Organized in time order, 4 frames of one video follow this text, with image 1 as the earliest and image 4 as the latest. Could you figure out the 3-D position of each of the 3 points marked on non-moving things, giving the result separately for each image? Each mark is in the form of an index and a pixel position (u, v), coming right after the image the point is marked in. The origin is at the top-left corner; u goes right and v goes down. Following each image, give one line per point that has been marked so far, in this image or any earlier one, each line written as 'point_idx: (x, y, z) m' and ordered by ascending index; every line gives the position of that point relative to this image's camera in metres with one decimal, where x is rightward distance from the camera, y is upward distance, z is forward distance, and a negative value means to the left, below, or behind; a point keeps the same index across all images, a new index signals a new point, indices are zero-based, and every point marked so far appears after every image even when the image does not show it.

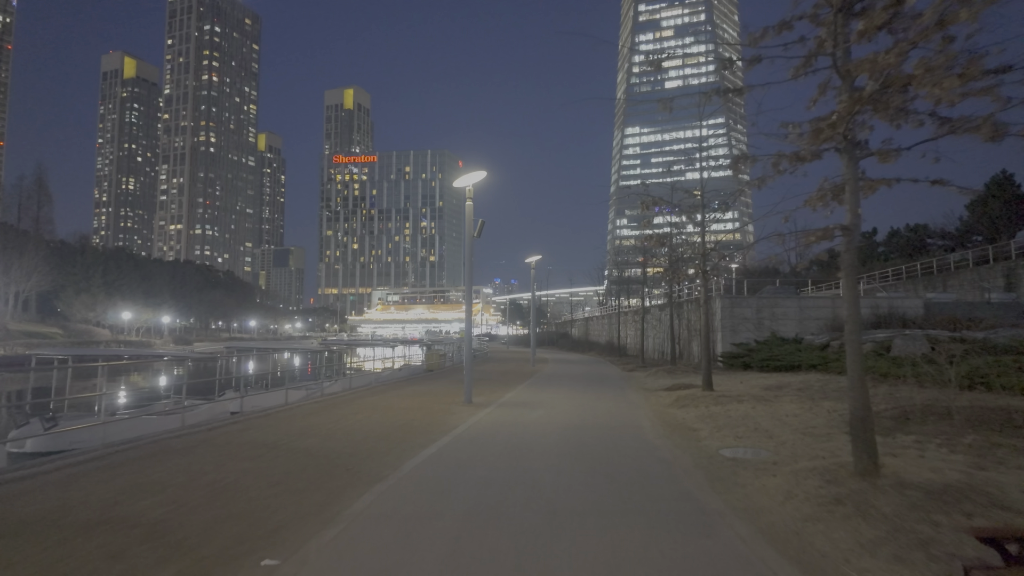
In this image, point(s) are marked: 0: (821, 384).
0: (+7.6, -2.4, +16.5) m
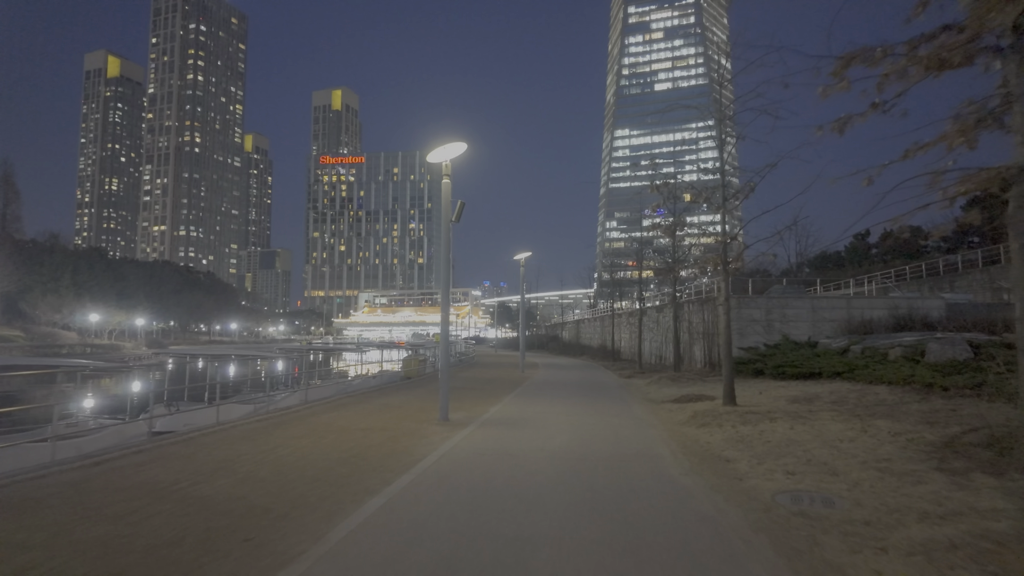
0: (+7.3, -2.3, +14.2) m
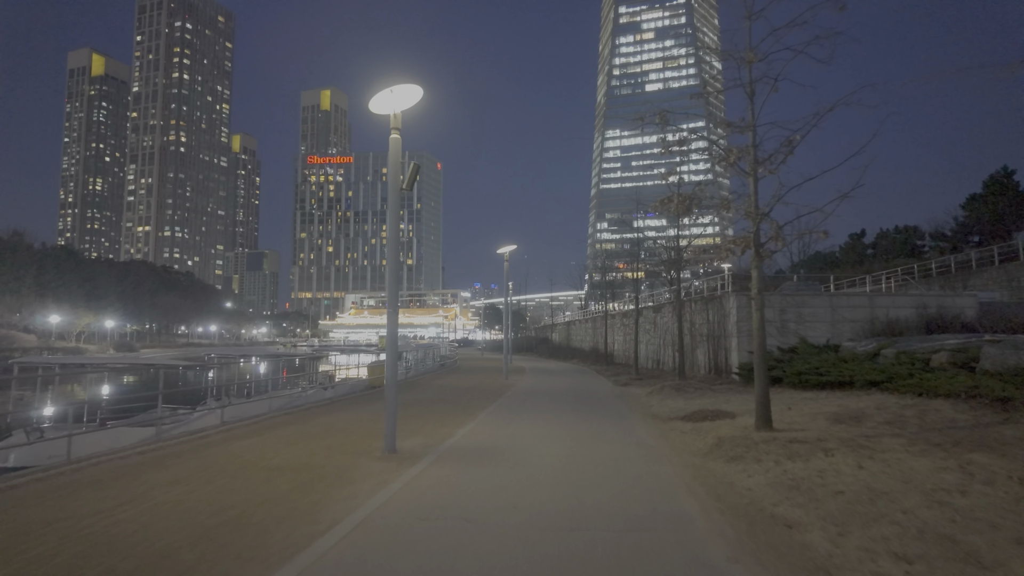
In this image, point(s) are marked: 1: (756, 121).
0: (+6.8, -2.1, +11.4) m
1: (+3.7, +2.5, +10.3) m
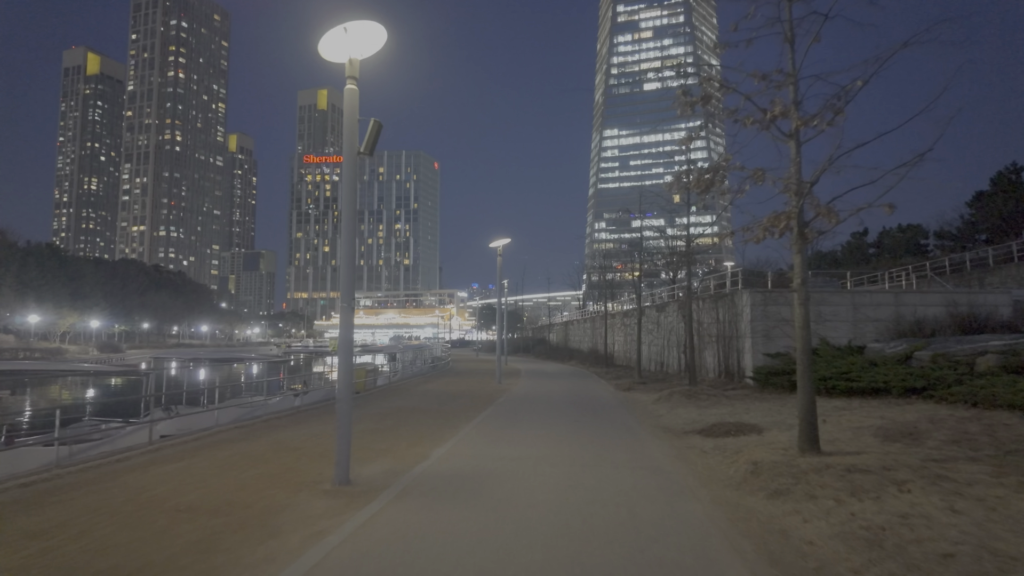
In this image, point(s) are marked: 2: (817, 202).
0: (+6.6, -2.0, +9.5) m
1: (+3.5, +2.7, +8.4) m
2: (+3.7, +1.0, +8.2) m
